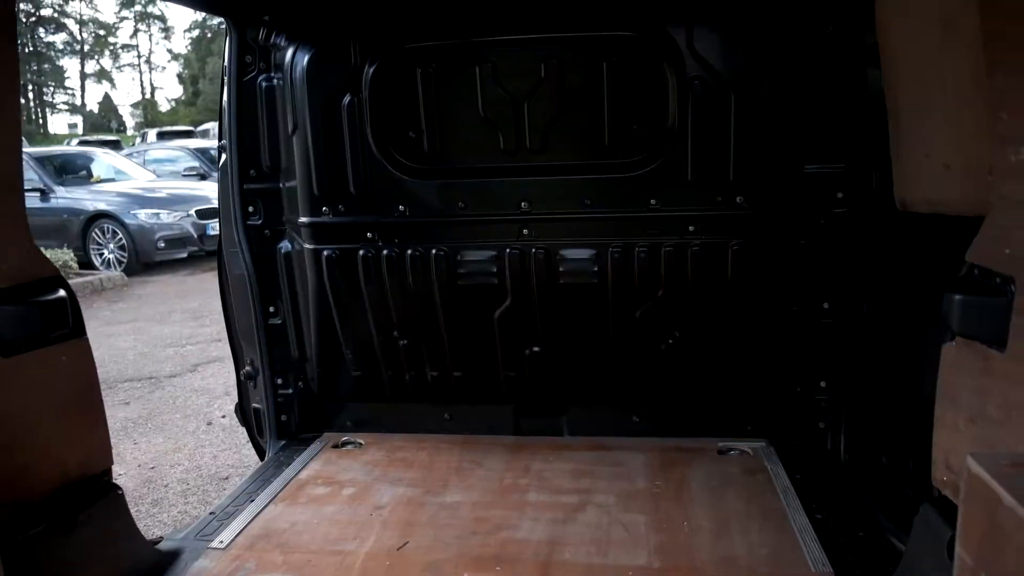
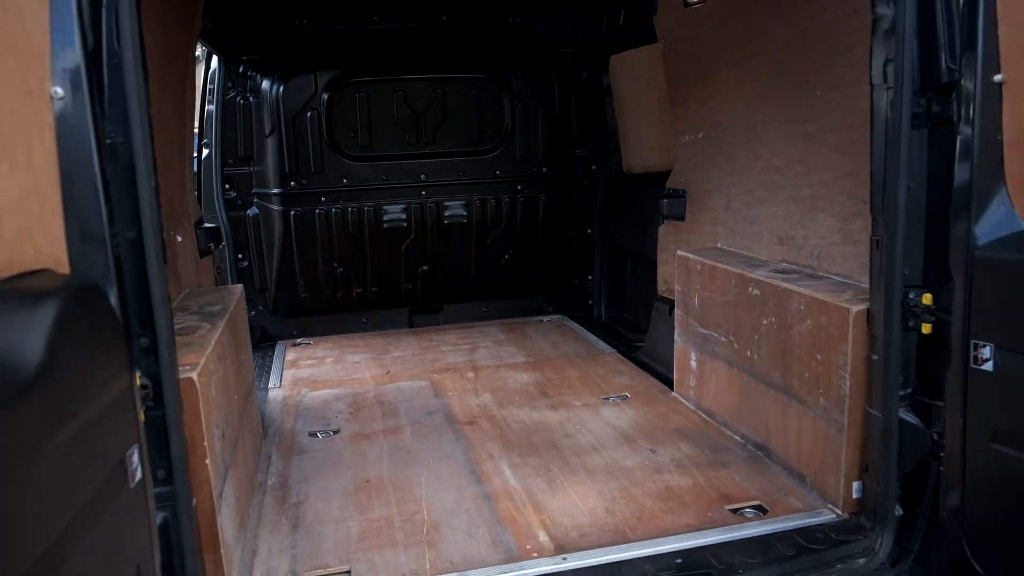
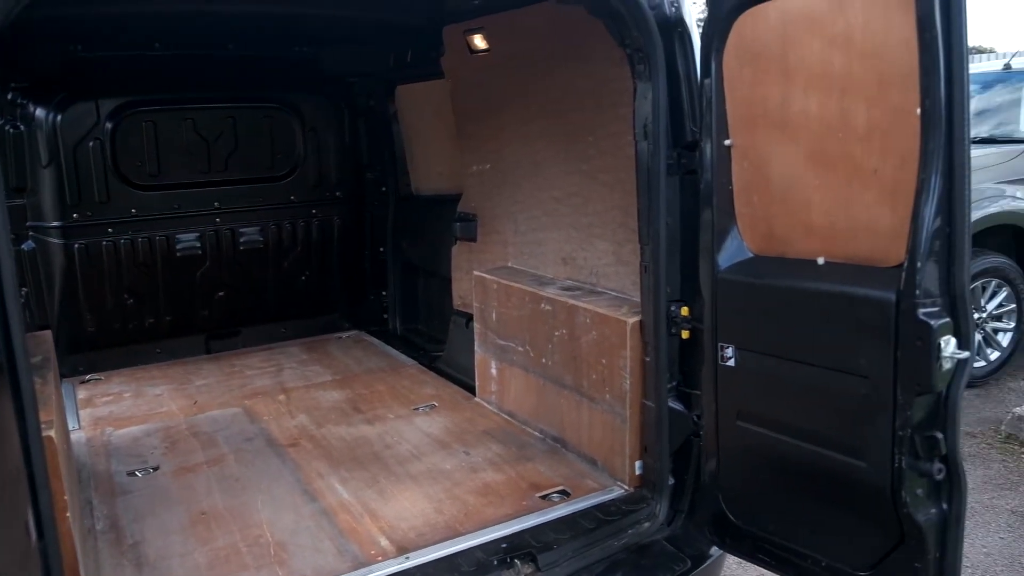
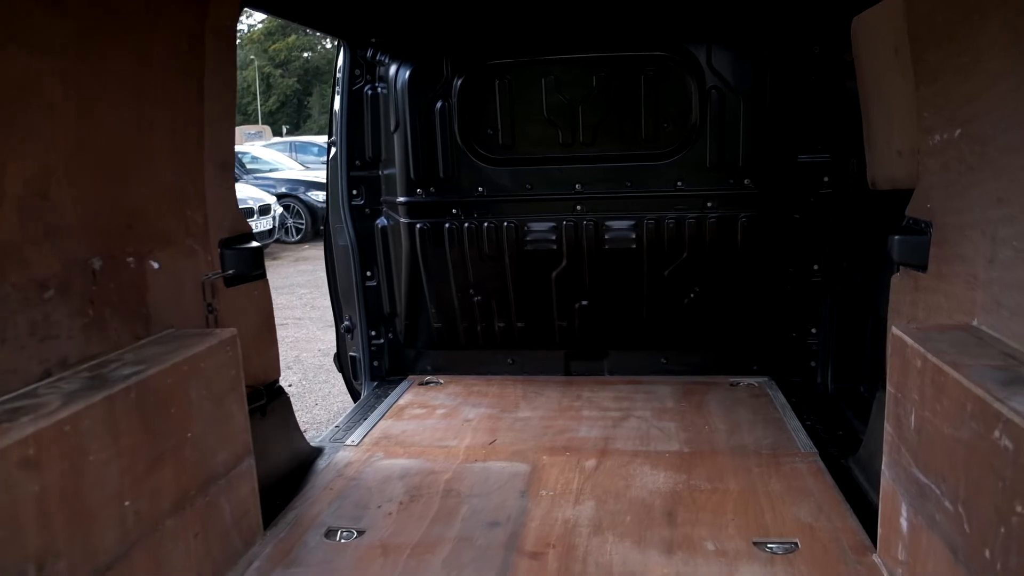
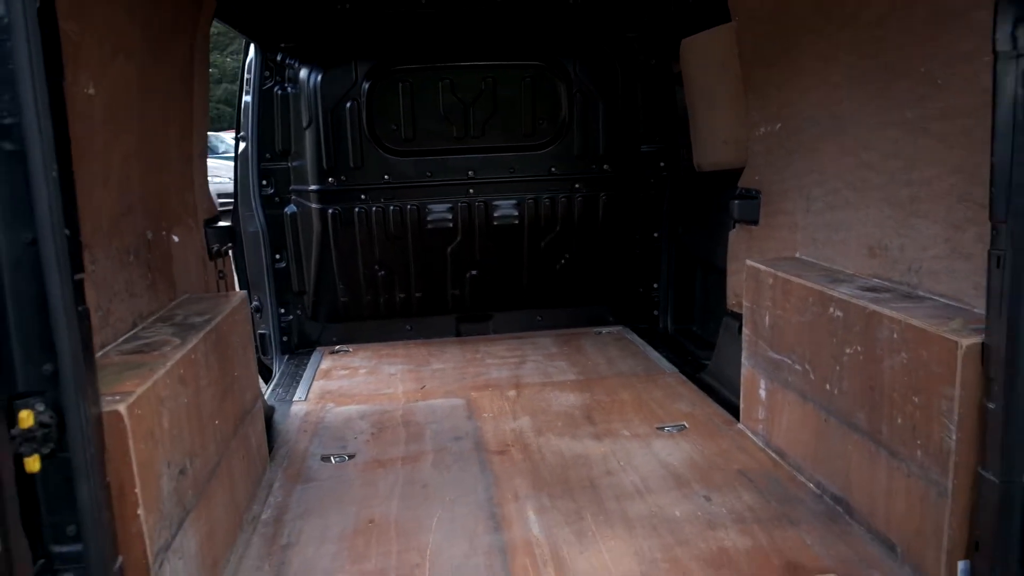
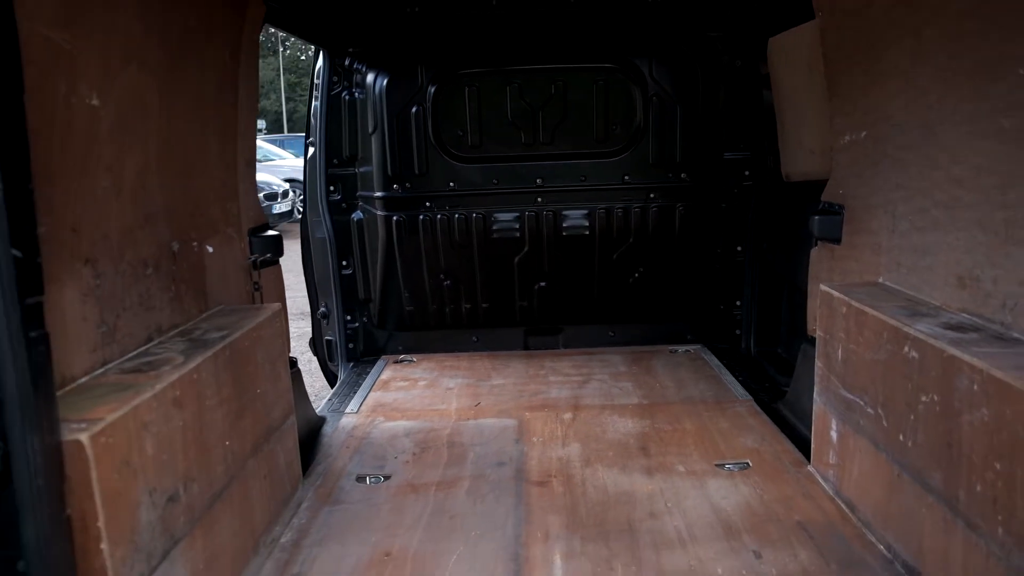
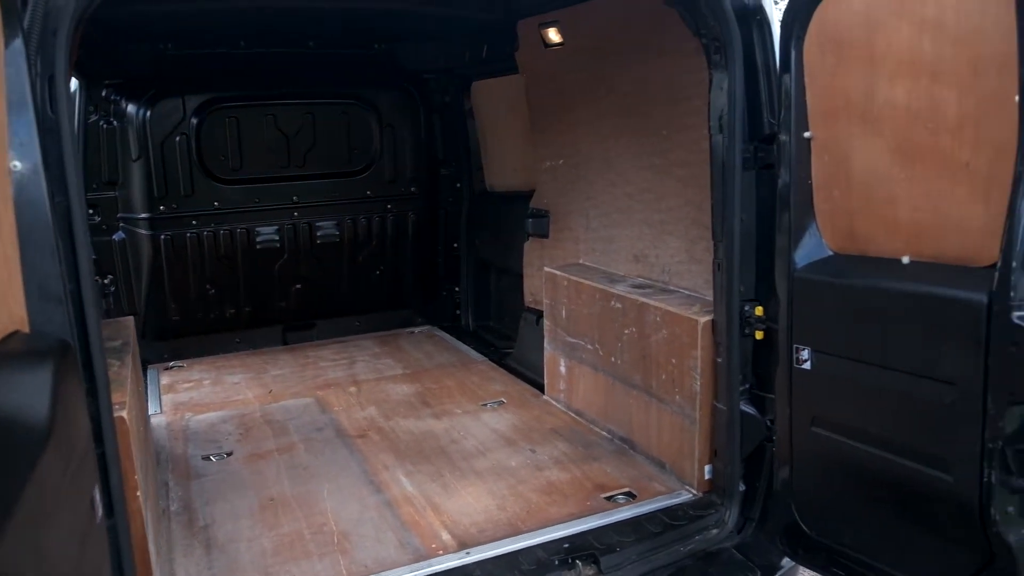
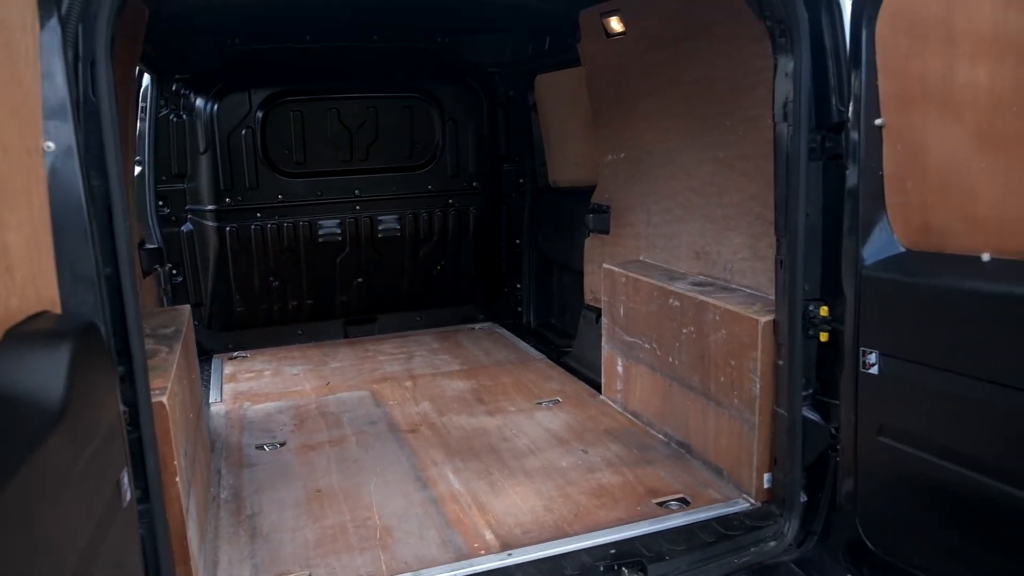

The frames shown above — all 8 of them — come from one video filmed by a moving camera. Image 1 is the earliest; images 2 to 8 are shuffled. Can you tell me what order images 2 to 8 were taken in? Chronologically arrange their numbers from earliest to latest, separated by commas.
4, 6, 5, 2, 8, 7, 3
